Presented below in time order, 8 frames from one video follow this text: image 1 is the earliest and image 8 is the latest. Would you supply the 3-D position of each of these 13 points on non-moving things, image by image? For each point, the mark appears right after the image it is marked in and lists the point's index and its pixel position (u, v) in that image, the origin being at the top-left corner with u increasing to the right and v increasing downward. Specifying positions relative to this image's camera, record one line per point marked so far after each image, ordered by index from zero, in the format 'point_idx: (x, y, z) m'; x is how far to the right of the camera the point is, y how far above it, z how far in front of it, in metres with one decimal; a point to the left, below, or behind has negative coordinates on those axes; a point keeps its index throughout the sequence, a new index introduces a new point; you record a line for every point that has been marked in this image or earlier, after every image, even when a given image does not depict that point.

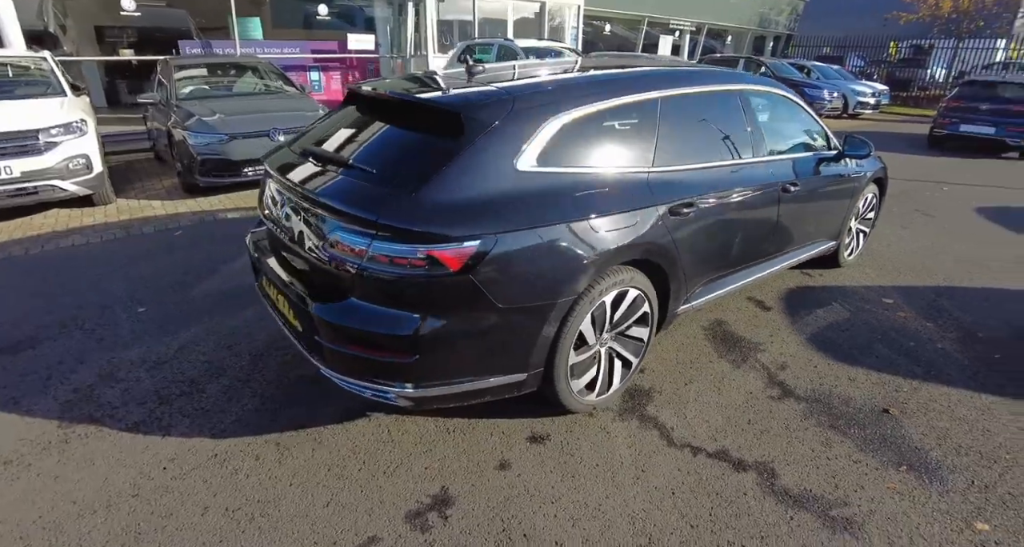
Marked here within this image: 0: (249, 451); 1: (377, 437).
0: (-1.2, -0.8, +2.6) m
1: (-0.6, -0.8, +2.7) m
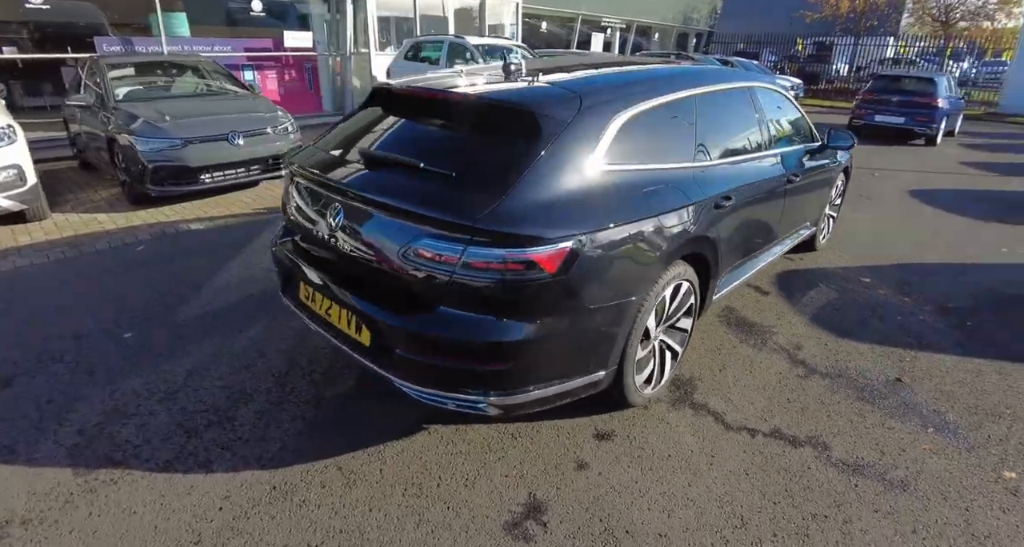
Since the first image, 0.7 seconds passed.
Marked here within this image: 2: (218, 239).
0: (-0.8, -0.9, +2.5) m
1: (-0.3, -0.8, +2.7) m
2: (-2.6, +0.3, +5.0) m
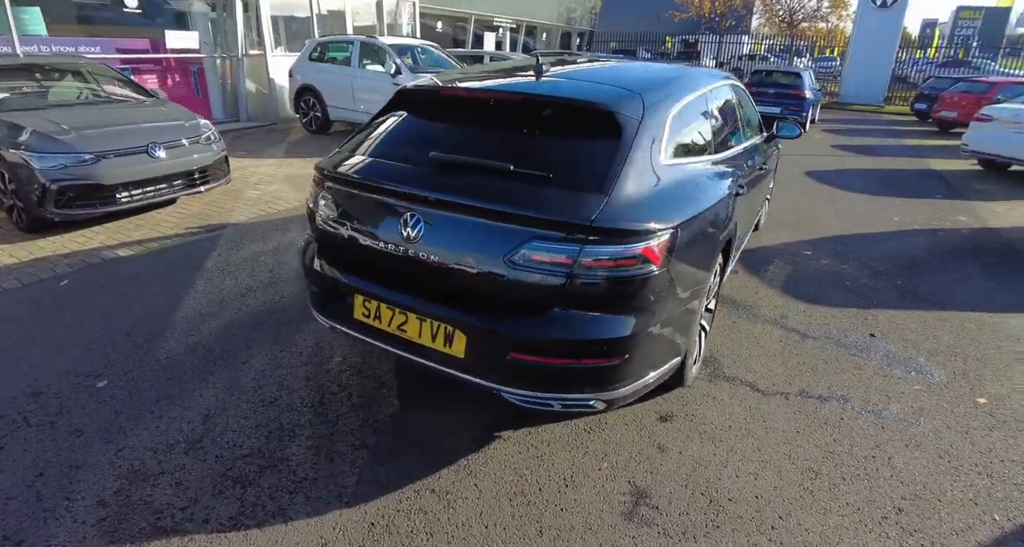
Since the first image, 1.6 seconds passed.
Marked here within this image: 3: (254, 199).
0: (-0.4, -0.9, +2.3) m
1: (+0.1, -0.8, +2.6) m
2: (-2.7, +0.1, +4.4) m
3: (-2.7, +0.7, +5.9) m
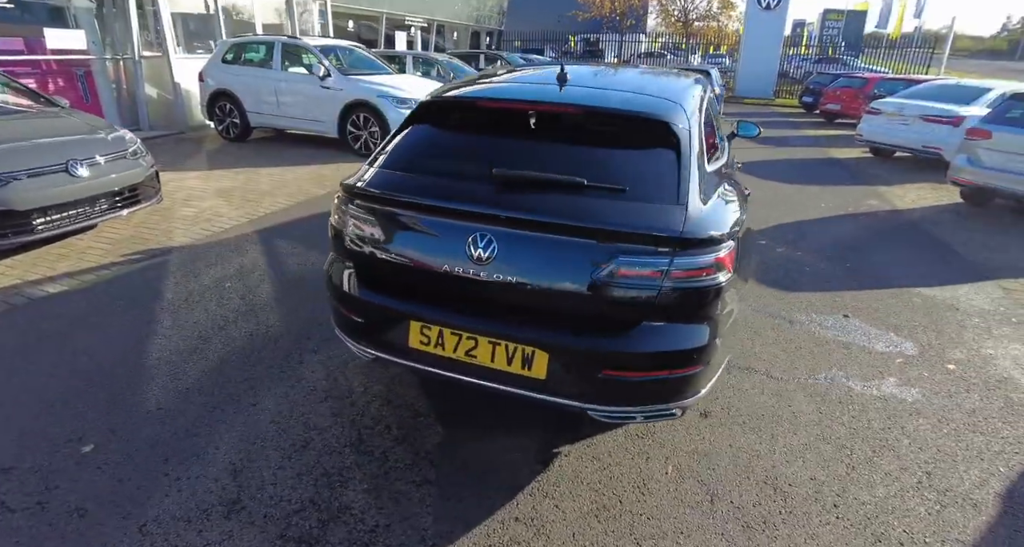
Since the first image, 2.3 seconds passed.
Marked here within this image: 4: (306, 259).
0: (0.0, -1.0, +2.2) m
1: (+0.4, -0.9, +2.6) m
2: (-2.8, -0.2, +3.9) m
3: (-3.0, +0.5, +5.3) m
4: (-1.6, +0.1, +4.7) m
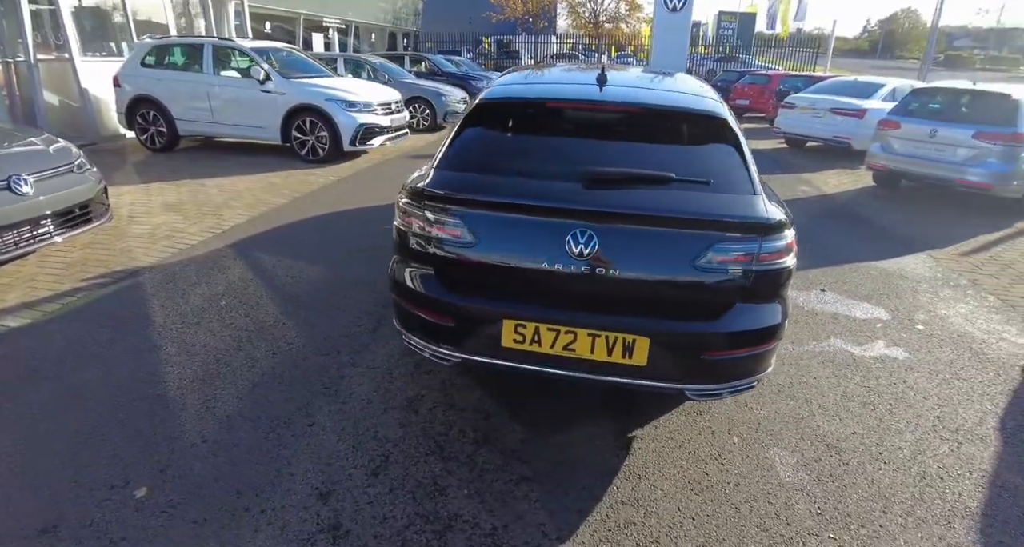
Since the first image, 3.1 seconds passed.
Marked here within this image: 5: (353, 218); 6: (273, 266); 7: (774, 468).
0: (+0.4, -1.0, +2.3) m
1: (+0.8, -0.8, +2.8) m
2: (-2.6, -0.4, +3.5) m
3: (-3.1, +0.3, +4.9) m
4: (-1.6, 0.0, +4.5) m
5: (-1.6, +0.6, +5.7) m
6: (-1.9, +0.1, +4.5) m
7: (+1.2, -0.9, +2.6) m
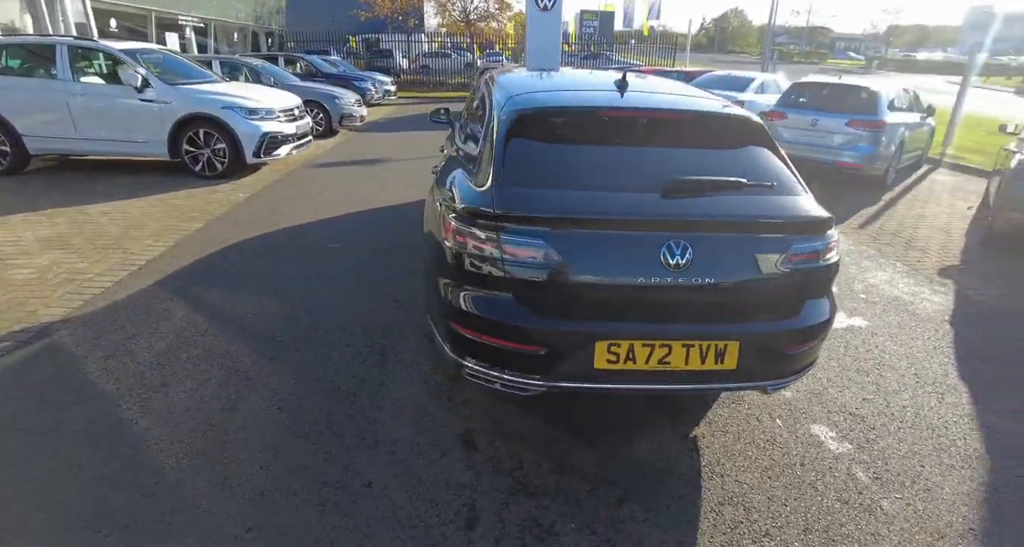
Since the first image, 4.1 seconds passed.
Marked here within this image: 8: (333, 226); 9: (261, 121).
0: (+0.9, -1.0, +2.3) m
1: (+1.1, -0.8, +2.8) m
2: (-2.4, -0.7, +2.7) m
3: (-3.3, -0.1, +4.0) m
4: (-1.7, -0.2, +3.9) m
5: (-2.0, +0.3, +5.1) m
6: (-2.0, -0.2, +3.9) m
7: (+1.6, -0.9, +2.8) m
8: (-1.7, +0.4, +5.5) m
9: (-2.9, +1.7, +6.5) m
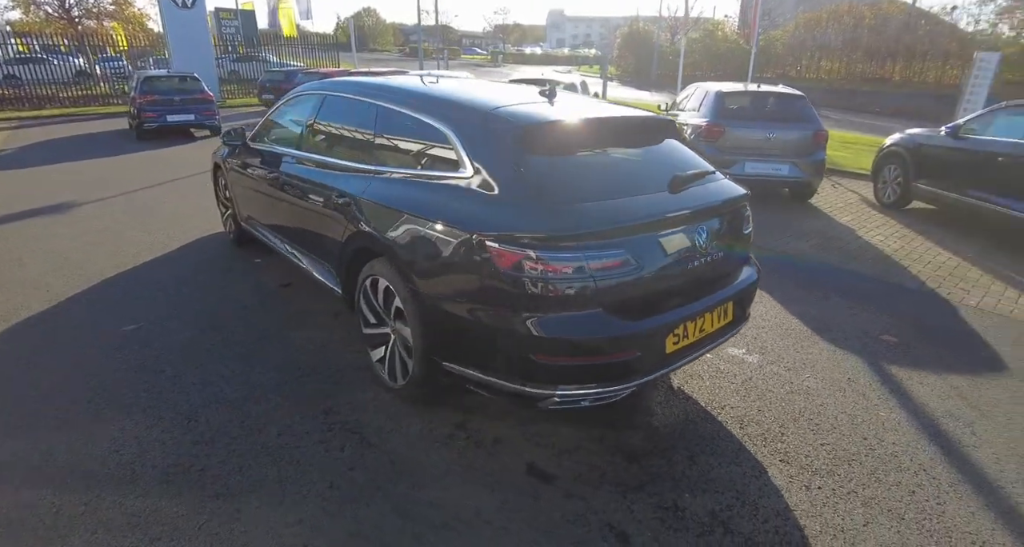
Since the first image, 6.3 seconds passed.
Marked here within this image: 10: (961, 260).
0: (+1.3, -0.9, +2.9) m
1: (+1.1, -0.6, +3.4) m
2: (-1.6, -1.3, +1.4) m
3: (-3.2, -1.0, +1.9) m
4: (-1.9, -0.8, +2.7) m
5: (-2.8, -0.4, +3.5) m
6: (-2.1, -0.8, +2.6) m
7: (+1.5, -0.6, +3.7) m
8: (-2.9, -0.2, +4.0) m
9: (-4.6, +0.7, +4.1) m
10: (+4.2, +0.1, +5.3) m
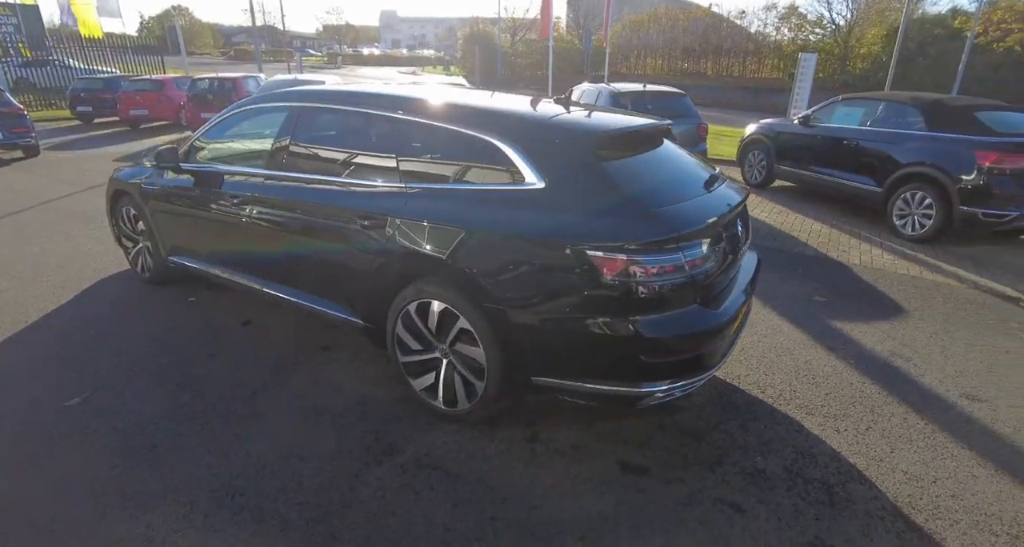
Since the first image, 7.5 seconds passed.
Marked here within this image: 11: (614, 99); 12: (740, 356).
0: (+1.6, -0.7, +3.4) m
1: (+1.3, -0.6, +3.8) m
2: (-0.7, -1.5, +1.1) m
3: (-2.3, -1.4, +1.1) m
4: (-1.3, -1.0, +2.3) m
5: (-2.5, -0.8, +2.8) m
6: (-1.5, -1.1, +2.1) m
7: (+1.6, -0.4, +4.2) m
8: (-2.7, -0.6, +3.2) m
9: (-4.5, +0.1, +2.8) m
10: (+3.6, +0.5, +6.4) m
11: (+1.3, +2.3, +7.5) m
12: (+1.5, -0.6, +3.8) m
